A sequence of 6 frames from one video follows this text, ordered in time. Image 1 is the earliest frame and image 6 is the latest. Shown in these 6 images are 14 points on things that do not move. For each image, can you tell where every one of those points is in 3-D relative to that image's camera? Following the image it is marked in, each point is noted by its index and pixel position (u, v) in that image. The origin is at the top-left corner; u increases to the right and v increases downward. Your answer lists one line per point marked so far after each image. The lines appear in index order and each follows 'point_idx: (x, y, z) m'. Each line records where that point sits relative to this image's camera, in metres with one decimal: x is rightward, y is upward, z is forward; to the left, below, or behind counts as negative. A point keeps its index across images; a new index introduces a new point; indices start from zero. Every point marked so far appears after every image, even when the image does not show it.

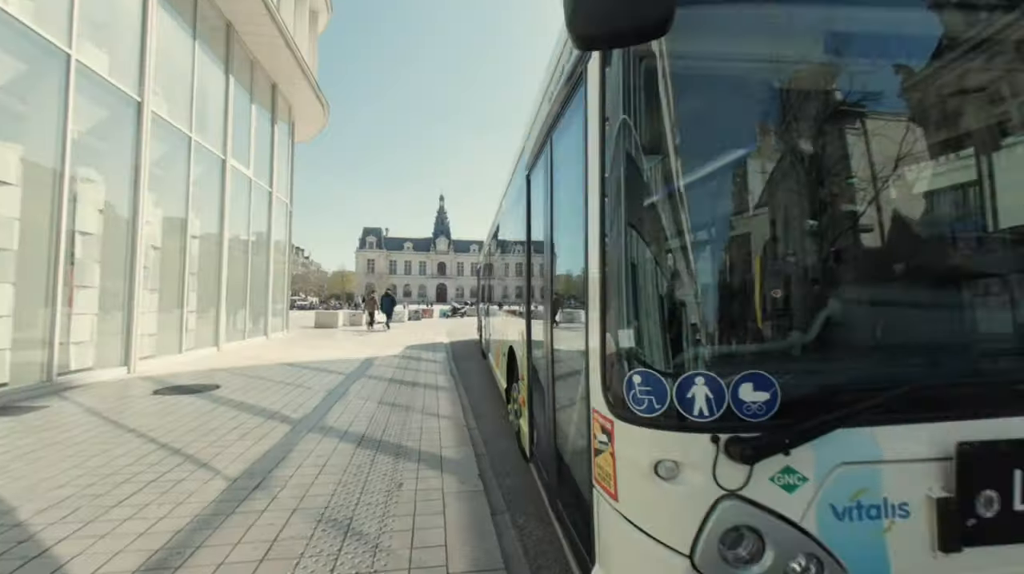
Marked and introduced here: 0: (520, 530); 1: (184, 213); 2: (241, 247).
0: (+0.1, -1.8, +3.5) m
1: (-8.0, +1.8, +11.9) m
2: (-8.6, +1.3, +15.6) m
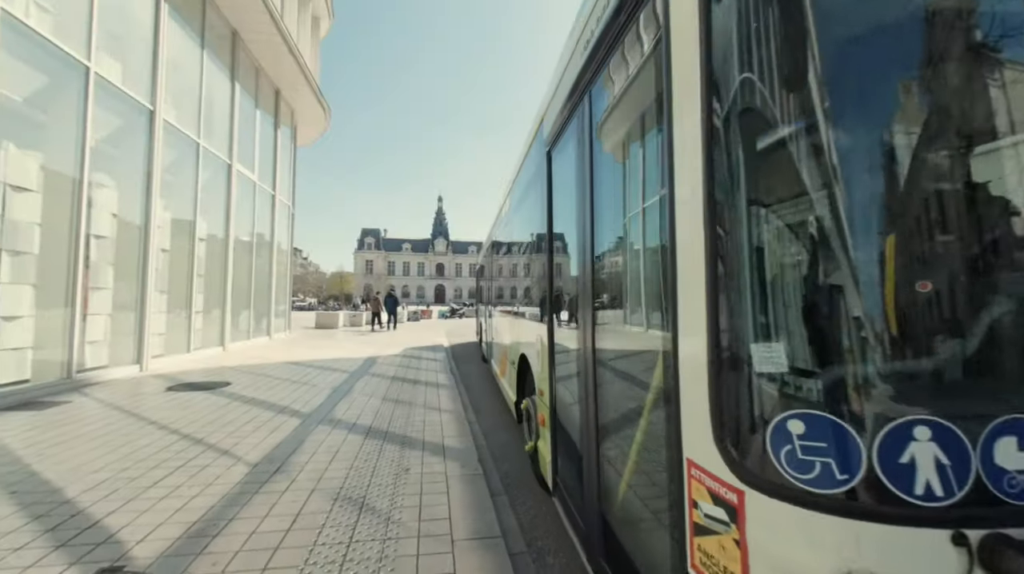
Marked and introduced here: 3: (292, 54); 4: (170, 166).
0: (0.0, -1.8, +3.9) m
1: (-8.1, +1.8, +12.3) m
2: (-8.7, +1.2, +16.0) m
3: (-7.1, +7.5, +15.8) m
4: (-7.9, +2.8, +11.2) m
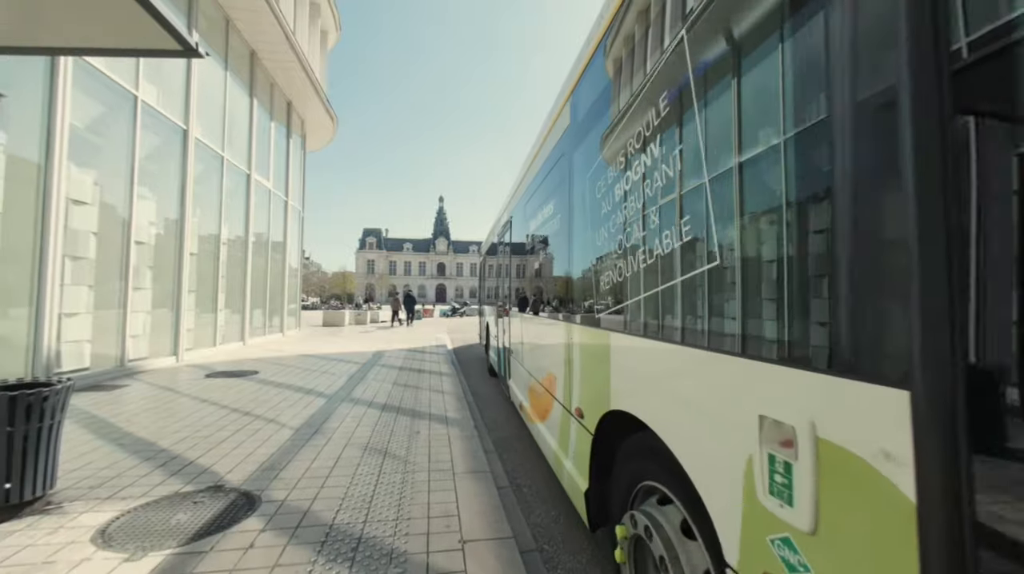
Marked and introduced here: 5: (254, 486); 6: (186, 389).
0: (-0.1, -1.8, +5.1) m
1: (-8.2, +1.8, +13.5) m
2: (-8.8, +1.2, +17.2) m
3: (-7.2, +7.5, +17.0) m
4: (-8.0, +2.8, +12.4) m
5: (-2.1, -1.6, +4.0) m
6: (-5.7, -1.8, +8.5) m
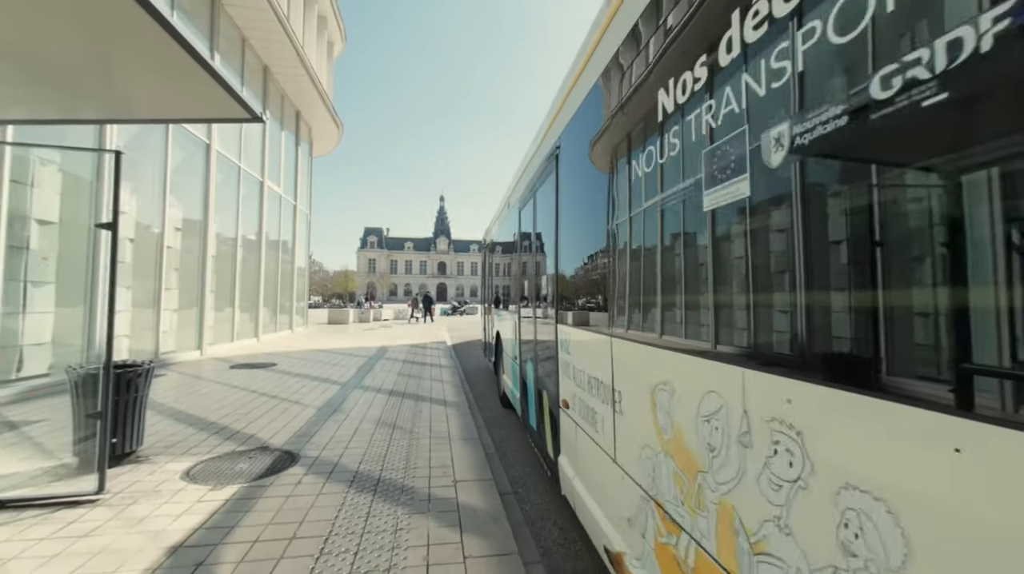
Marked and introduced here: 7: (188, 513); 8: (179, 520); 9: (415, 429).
0: (-0.3, -1.8, +6.2) m
1: (-8.3, +1.8, +14.6) m
2: (-9.0, +1.2, +18.3) m
3: (-7.4, +7.5, +18.0) m
4: (-8.1, +2.8, +13.5) m
5: (-2.3, -1.7, +5.1) m
6: (-5.8, -1.8, +9.6) m
7: (-2.3, -1.6, +3.5) m
8: (-2.3, -1.6, +3.4) m
9: (-1.2, -1.7, +5.9) m
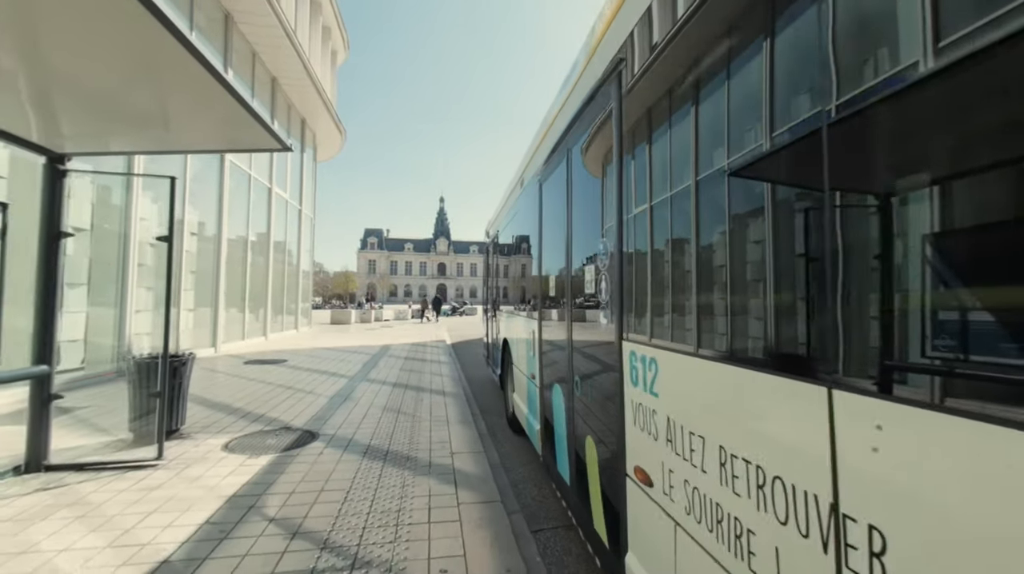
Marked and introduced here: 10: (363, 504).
0: (-0.4, -1.9, +7.0) m
1: (-8.4, +1.7, +15.4) m
2: (-9.1, +1.2, +19.0) m
3: (-7.5, +7.5, +18.8) m
4: (-8.3, +2.8, +14.3) m
5: (-2.4, -1.7, +5.9) m
6: (-6.0, -1.8, +10.4) m
7: (-2.5, -1.7, +4.3) m
8: (-2.5, -1.7, +4.2) m
9: (-1.3, -1.7, +6.7) m
10: (-1.2, -1.7, +3.8) m
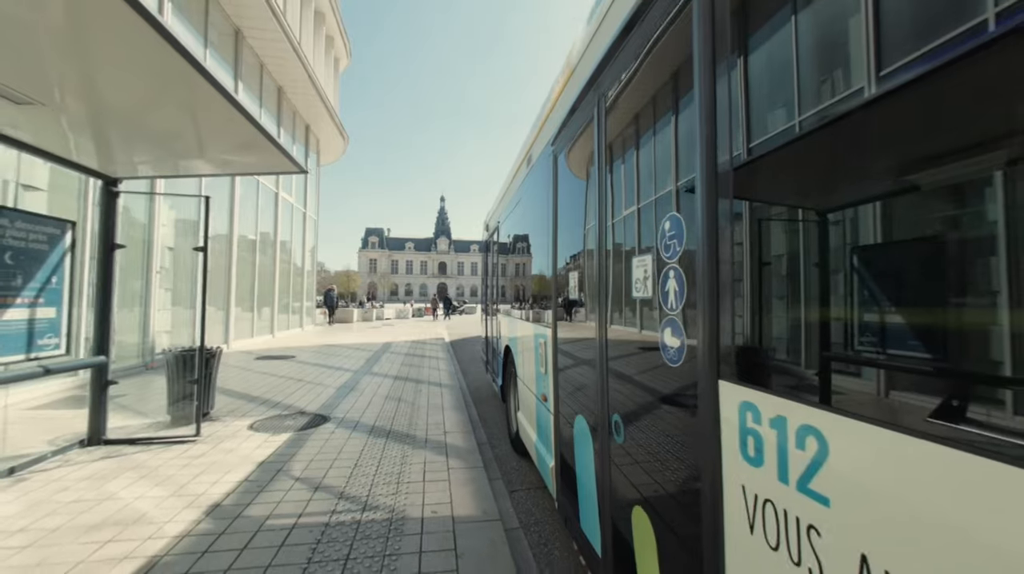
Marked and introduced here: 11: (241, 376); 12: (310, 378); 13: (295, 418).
0: (-0.6, -1.9, +7.8) m
1: (-8.6, +1.7, +16.2) m
2: (-9.3, +1.2, +19.9) m
3: (-7.7, +7.5, +19.6) m
4: (-8.4, +2.7, +15.1) m
5: (-2.6, -1.7, +6.7) m
6: (-6.1, -1.8, +11.2) m
7: (-2.6, -1.7, +5.1) m
8: (-2.6, -1.7, +5.0) m
9: (-1.5, -1.8, +7.5) m
10: (-1.3, -1.7, +4.6) m
11: (-5.4, -1.8, +9.7) m
12: (-4.0, -1.8, +9.5) m
13: (-2.8, -1.7, +6.4) m
